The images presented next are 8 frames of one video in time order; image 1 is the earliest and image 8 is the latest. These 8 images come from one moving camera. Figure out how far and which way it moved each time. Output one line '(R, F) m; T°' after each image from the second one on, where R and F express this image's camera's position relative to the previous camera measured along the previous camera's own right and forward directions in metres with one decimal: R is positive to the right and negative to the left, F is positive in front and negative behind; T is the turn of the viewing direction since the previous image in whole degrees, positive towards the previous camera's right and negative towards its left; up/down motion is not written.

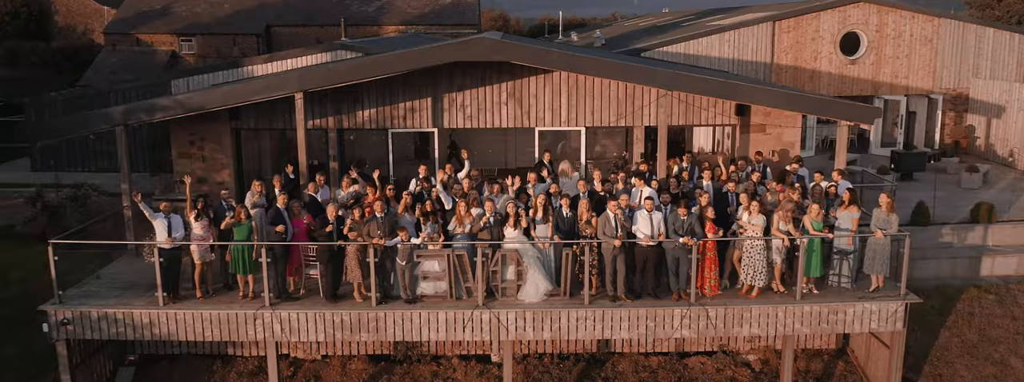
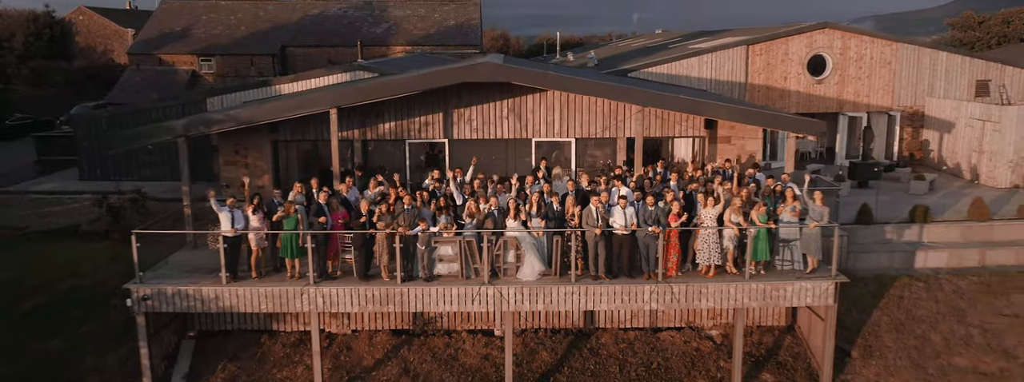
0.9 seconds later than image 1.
(0.0, -1.3) m; 0°
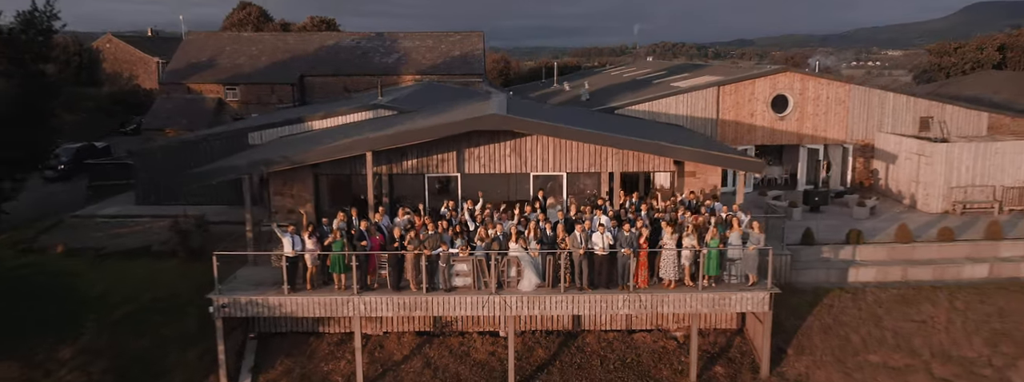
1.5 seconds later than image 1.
(0.0, -2.0) m; 0°
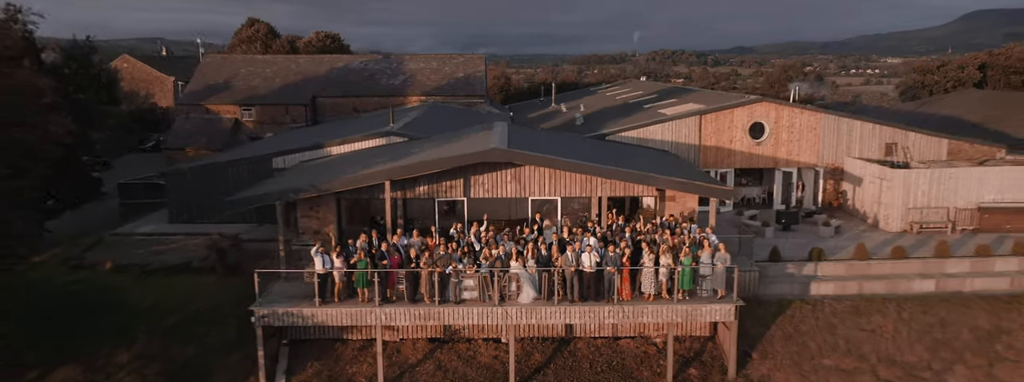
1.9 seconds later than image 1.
(0.0, -1.5) m; 0°
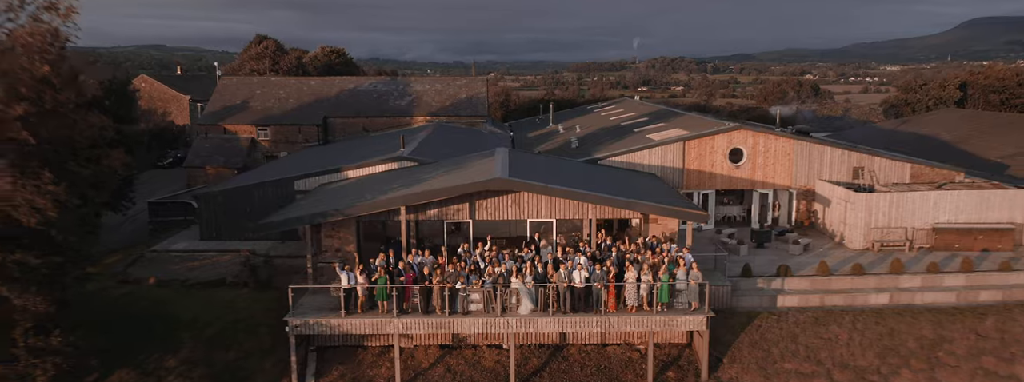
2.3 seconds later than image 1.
(0.0, -1.7) m; 0°
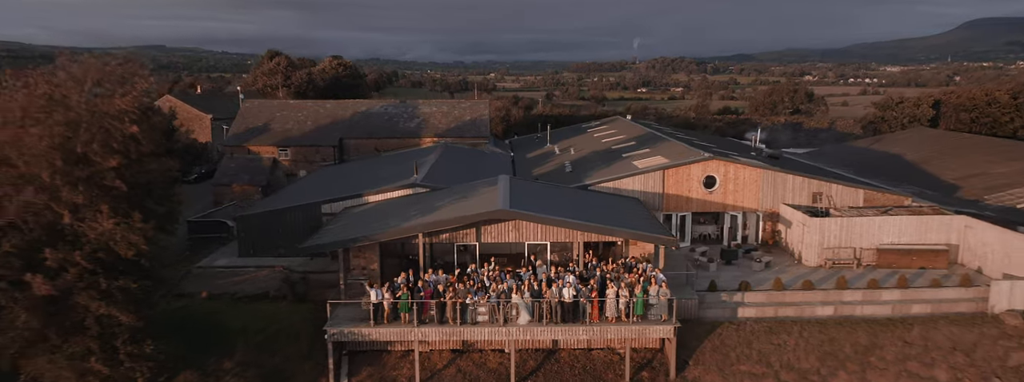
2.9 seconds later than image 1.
(0.0, -2.6) m; 0°
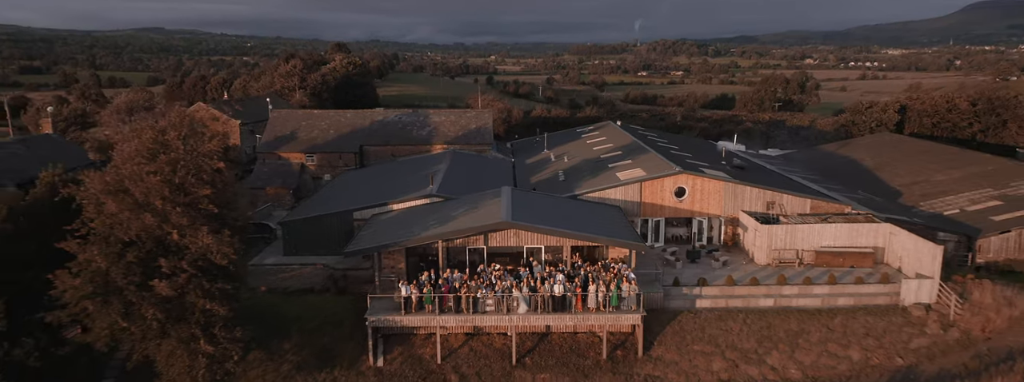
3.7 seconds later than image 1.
(0.0, -3.9) m; 0°
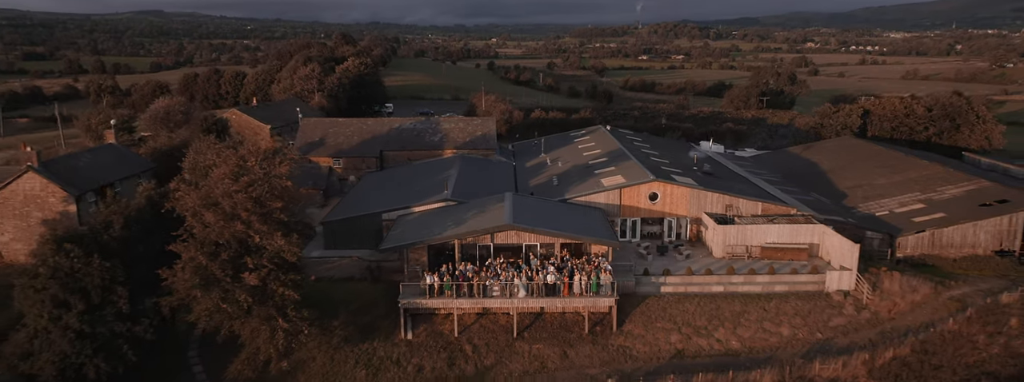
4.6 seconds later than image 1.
(-0.1, -5.1) m; 0°
